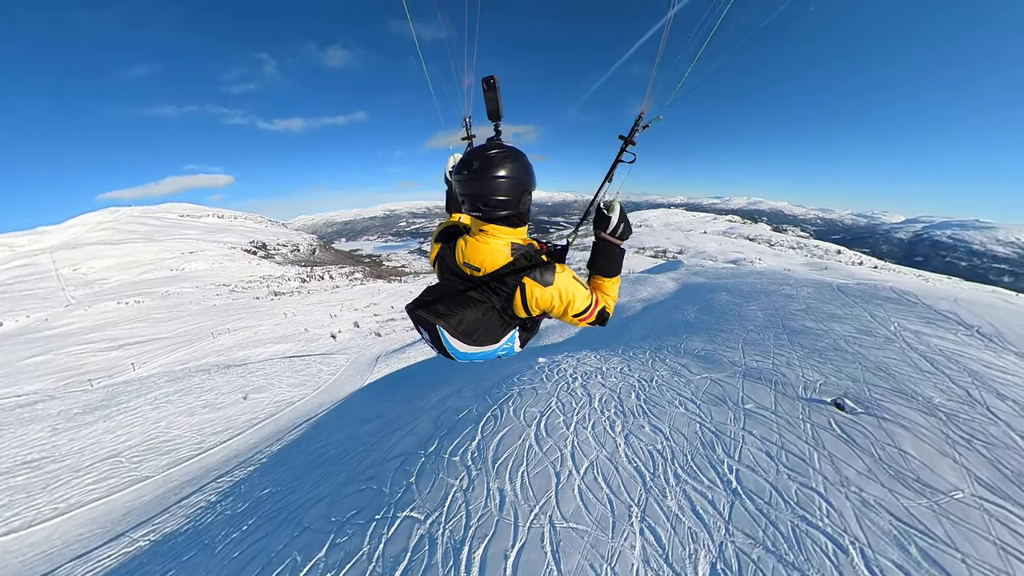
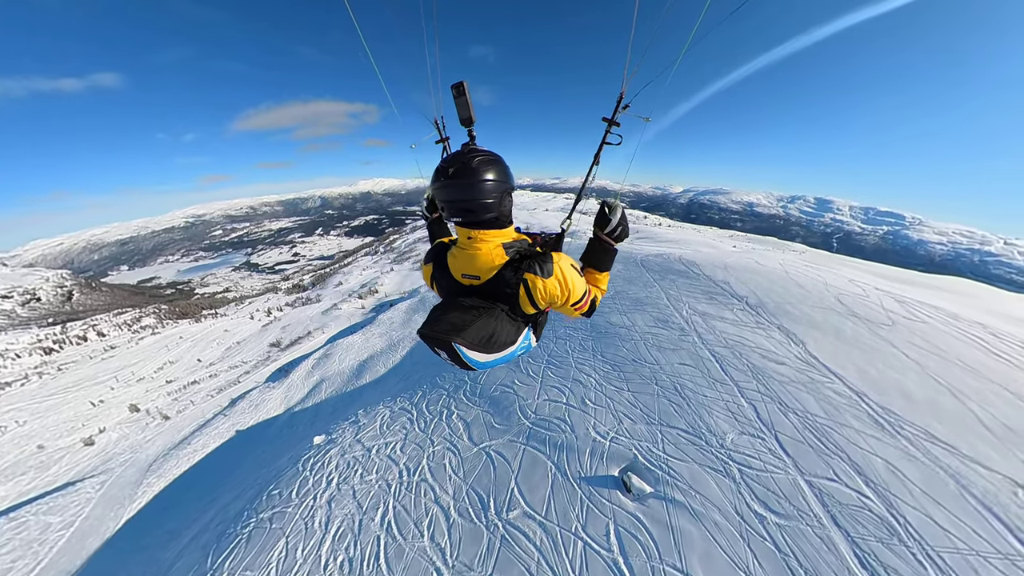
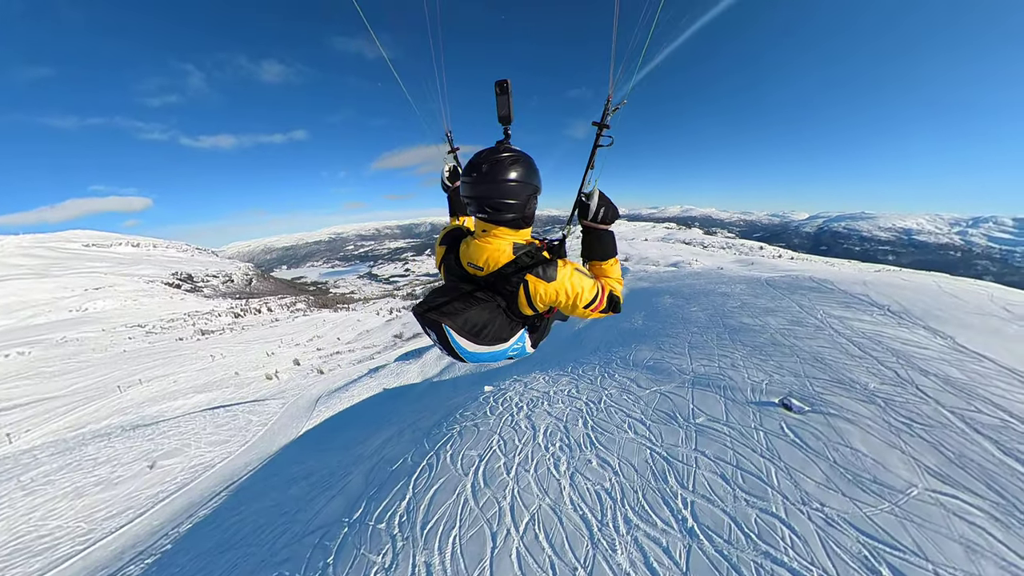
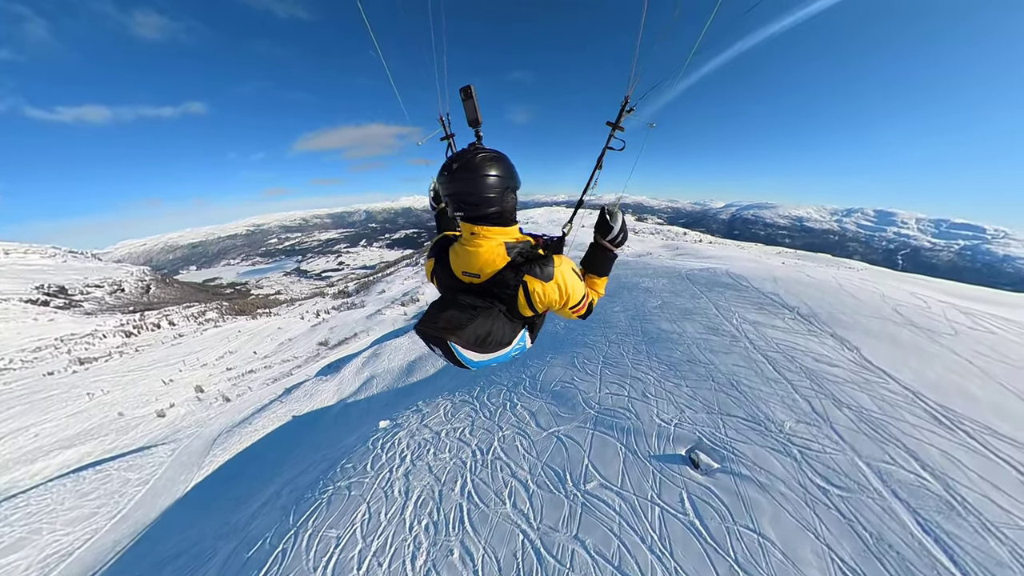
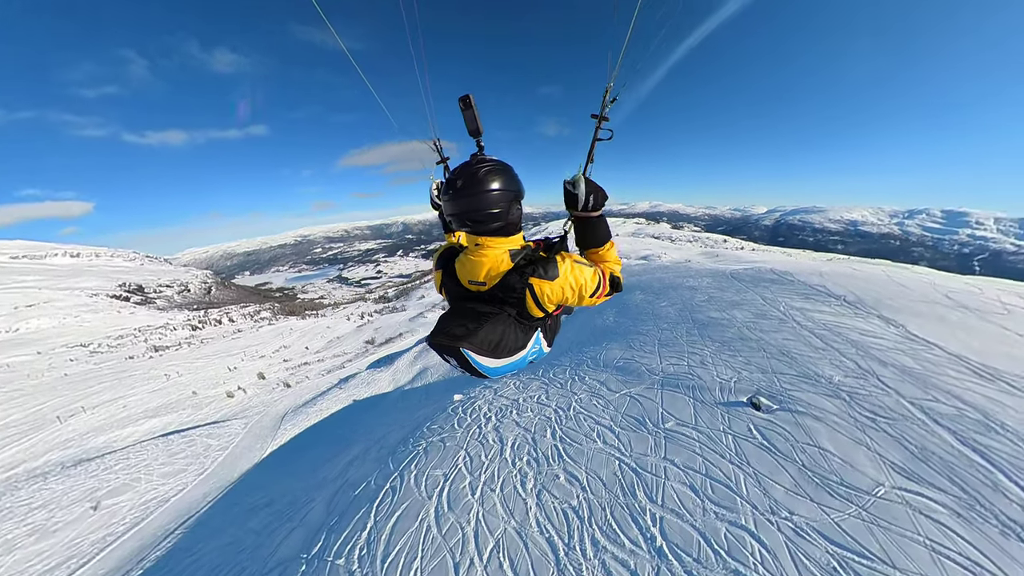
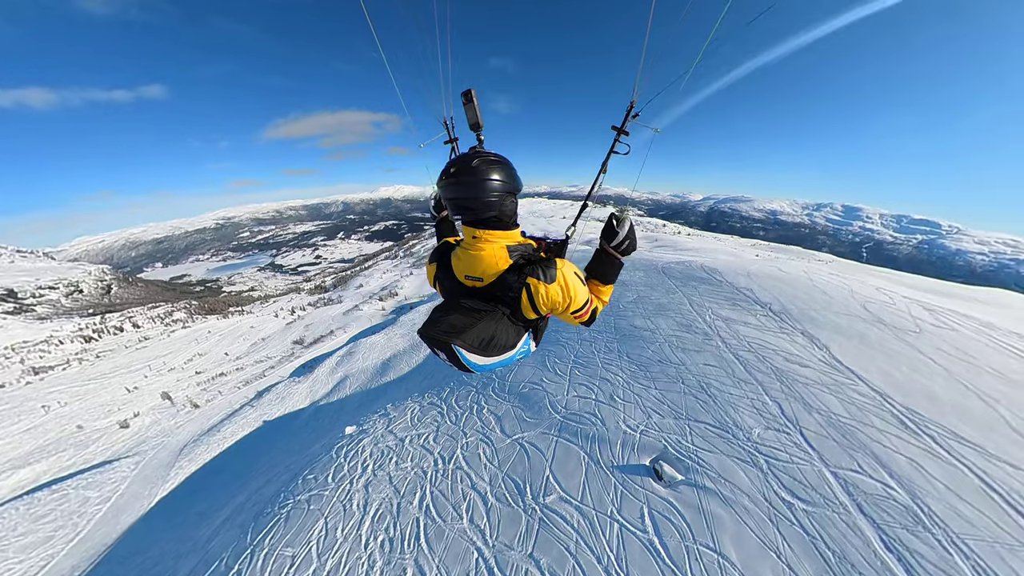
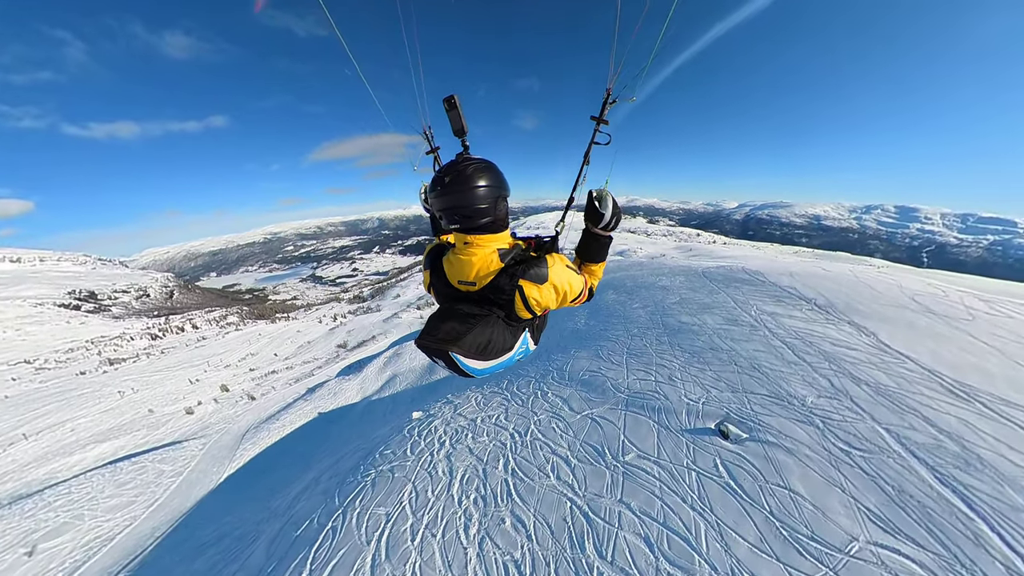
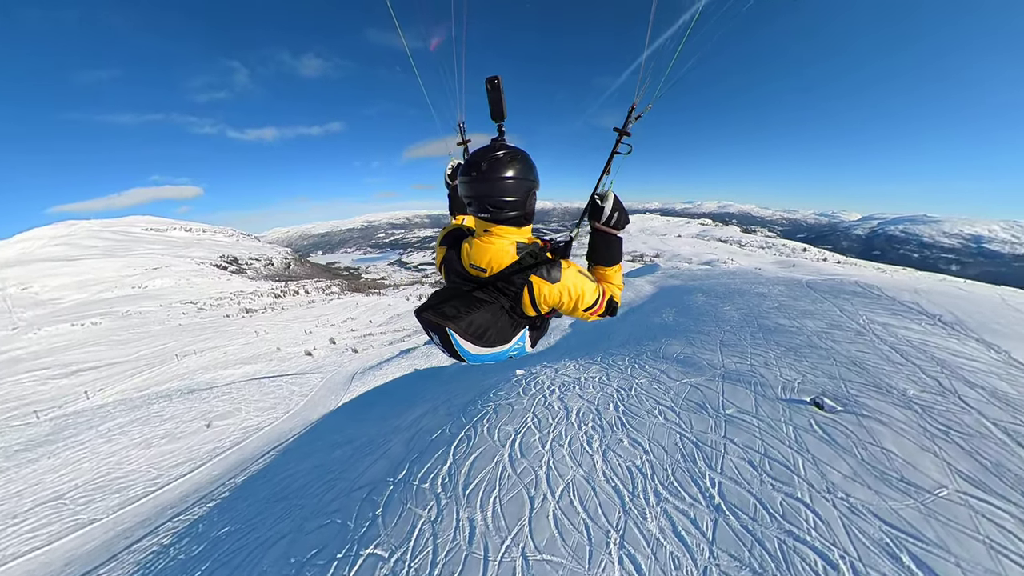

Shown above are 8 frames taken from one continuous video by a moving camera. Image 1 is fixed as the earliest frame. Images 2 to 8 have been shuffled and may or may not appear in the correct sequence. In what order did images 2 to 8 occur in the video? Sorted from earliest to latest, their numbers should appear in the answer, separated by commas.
8, 3, 5, 7, 4, 6, 2
